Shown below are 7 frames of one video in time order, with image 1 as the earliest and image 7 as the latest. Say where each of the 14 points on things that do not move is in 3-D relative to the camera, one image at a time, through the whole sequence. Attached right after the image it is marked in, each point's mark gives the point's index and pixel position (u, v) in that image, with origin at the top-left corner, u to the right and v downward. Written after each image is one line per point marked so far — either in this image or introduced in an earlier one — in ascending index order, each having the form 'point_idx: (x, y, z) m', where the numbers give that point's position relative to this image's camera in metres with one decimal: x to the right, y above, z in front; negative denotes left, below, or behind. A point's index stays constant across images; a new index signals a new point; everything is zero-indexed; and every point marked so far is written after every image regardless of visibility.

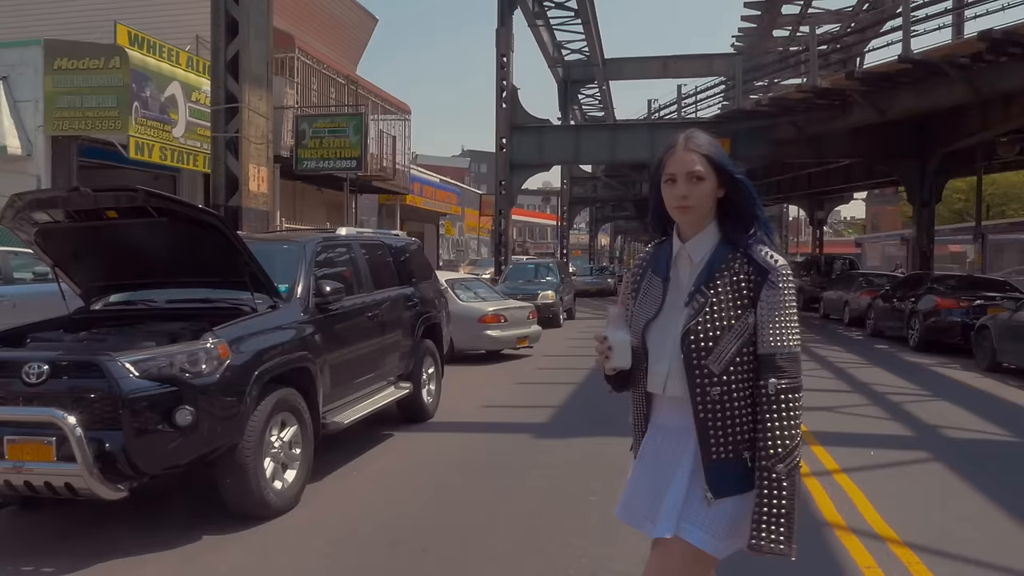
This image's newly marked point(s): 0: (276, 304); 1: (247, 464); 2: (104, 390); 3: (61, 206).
0: (-1.7, -0.1, +6.7) m
1: (-1.7, -1.2, +6.1) m
2: (-2.5, -0.6, +5.6) m
3: (-3.0, +0.5, +6.2) m
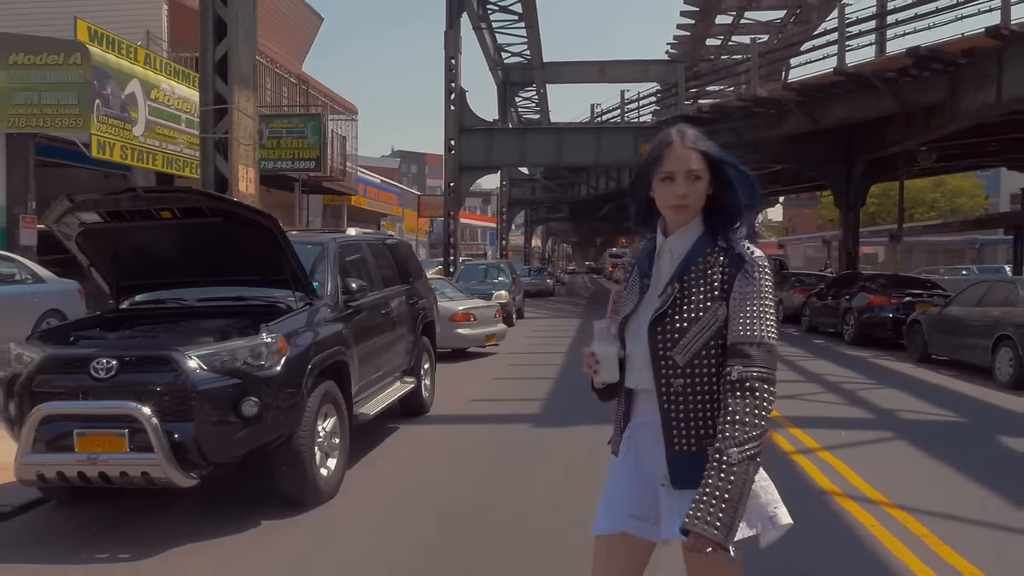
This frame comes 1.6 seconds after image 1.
0: (-1.5, -0.1, +7.0) m
1: (-1.5, -1.1, +6.4) m
2: (-2.2, -0.6, +5.9) m
3: (-2.8, +0.6, +6.4) m
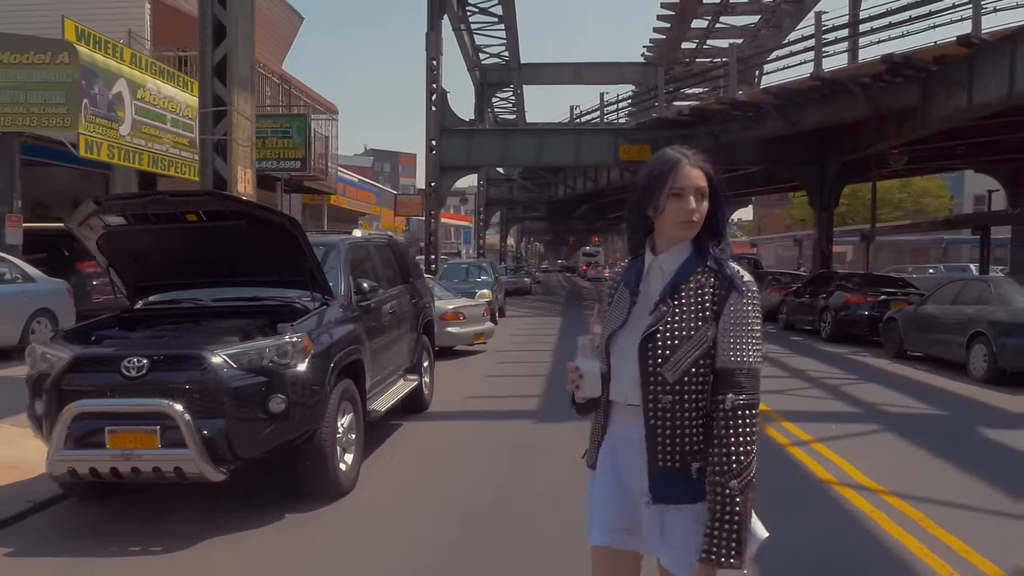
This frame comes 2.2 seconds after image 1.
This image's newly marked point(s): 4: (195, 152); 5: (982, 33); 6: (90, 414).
0: (-1.5, -0.1, +7.2) m
1: (-1.3, -1.1, +6.6) m
2: (-2.0, -0.6, +6.0) m
3: (-2.6, +0.6, +6.5) m
4: (-6.2, +2.7, +17.8) m
5: (+7.6, +4.2, +14.9) m
6: (-2.7, -0.8, +5.9) m
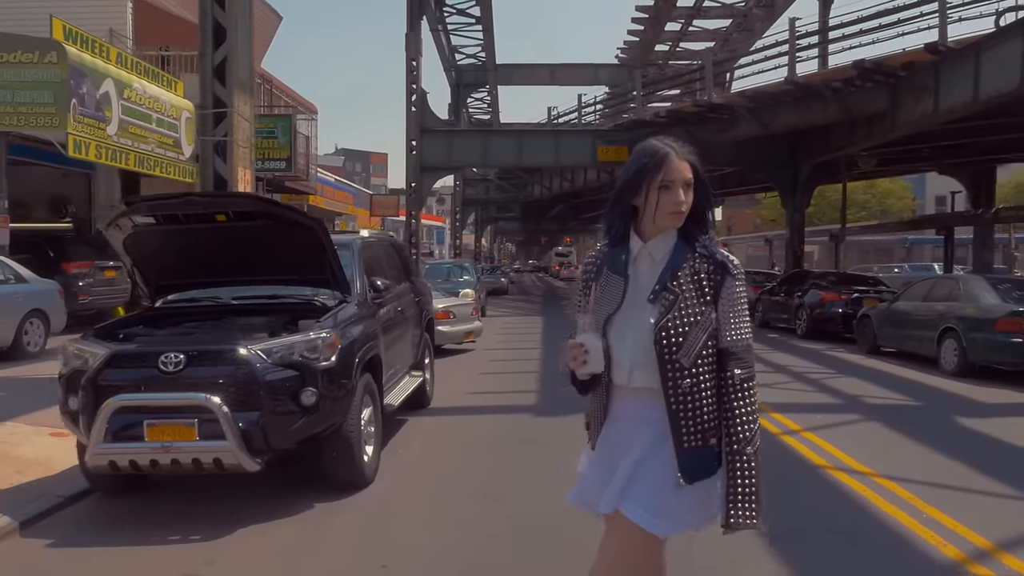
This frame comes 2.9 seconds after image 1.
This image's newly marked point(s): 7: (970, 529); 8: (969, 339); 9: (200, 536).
0: (-1.3, -0.1, +7.5) m
1: (-1.2, -1.1, +6.9) m
2: (-1.9, -0.6, +6.2) m
3: (-2.5, +0.6, +6.8) m
4: (-6.5, +2.7, +17.9) m
5: (+7.4, +4.2, +15.5) m
6: (-2.6, -0.8, +6.1) m
7: (+3.2, -1.7, +6.5) m
8: (+6.3, -0.7, +12.5) m
9: (-2.1, -1.7, +6.2) m
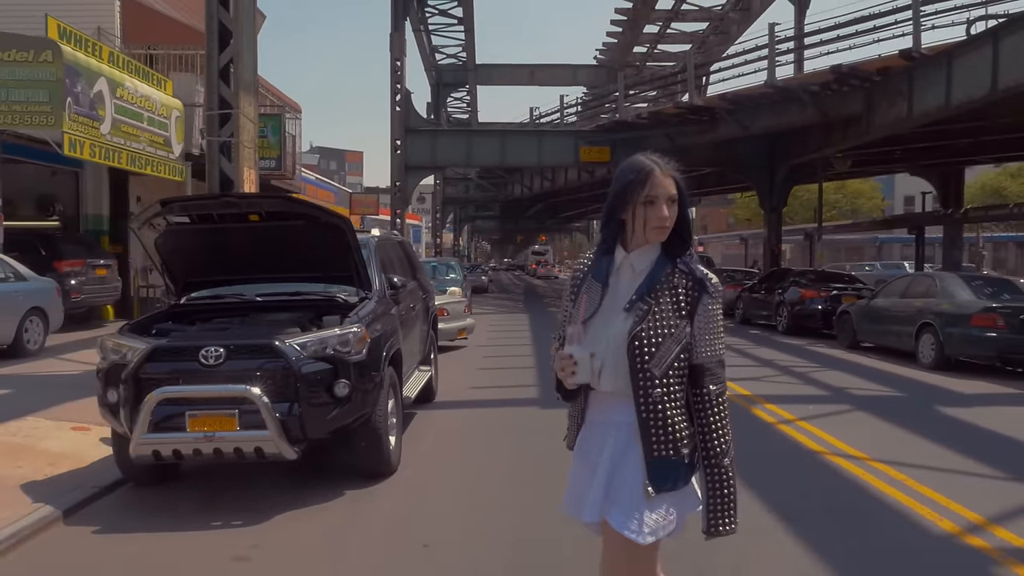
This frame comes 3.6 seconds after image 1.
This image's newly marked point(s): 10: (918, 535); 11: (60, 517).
0: (-1.2, -0.1, +7.8) m
1: (-1.0, -1.1, +7.2) m
2: (-1.7, -0.6, +6.5) m
3: (-2.3, +0.6, +7.0) m
4: (-6.7, +2.7, +18.0) m
5: (+7.2, +4.2, +16.1) m
6: (-2.4, -0.8, +6.4) m
7: (+3.4, -1.6, +7.0) m
8: (+6.2, -0.7, +13.1) m
9: (-1.9, -1.7, +6.5) m
10: (+2.8, -1.7, +6.3) m
11: (-3.2, -1.6, +6.5) m
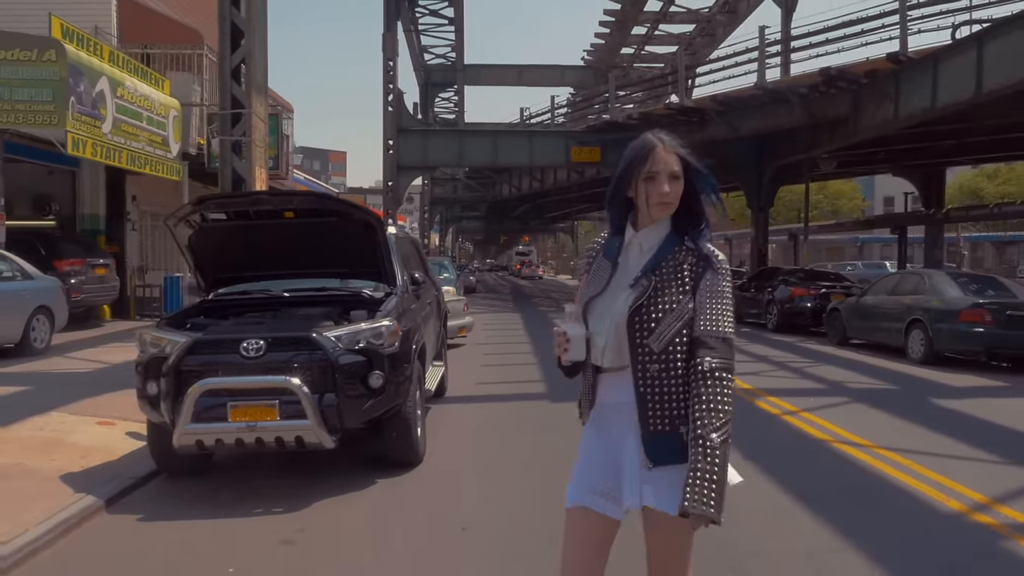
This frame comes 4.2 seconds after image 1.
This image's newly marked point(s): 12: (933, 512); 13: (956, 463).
0: (-1.0, 0.0, +8.0) m
1: (-0.8, -1.1, +7.4) m
2: (-1.4, -0.5, +6.8) m
3: (-2.1, +0.6, +7.2) m
4: (-6.8, +2.7, +18.1) m
5: (+7.2, +4.3, +16.6) m
6: (-2.2, -0.7, +6.6) m
7: (+3.6, -1.6, +7.3) m
8: (+6.3, -0.6, +13.6) m
9: (-1.7, -1.6, +6.7) m
10: (+3.0, -1.6, +6.7) m
11: (-3.0, -1.6, +6.7) m
12: (+3.1, -1.6, +6.7) m
13: (+3.9, -1.5, +8.0) m
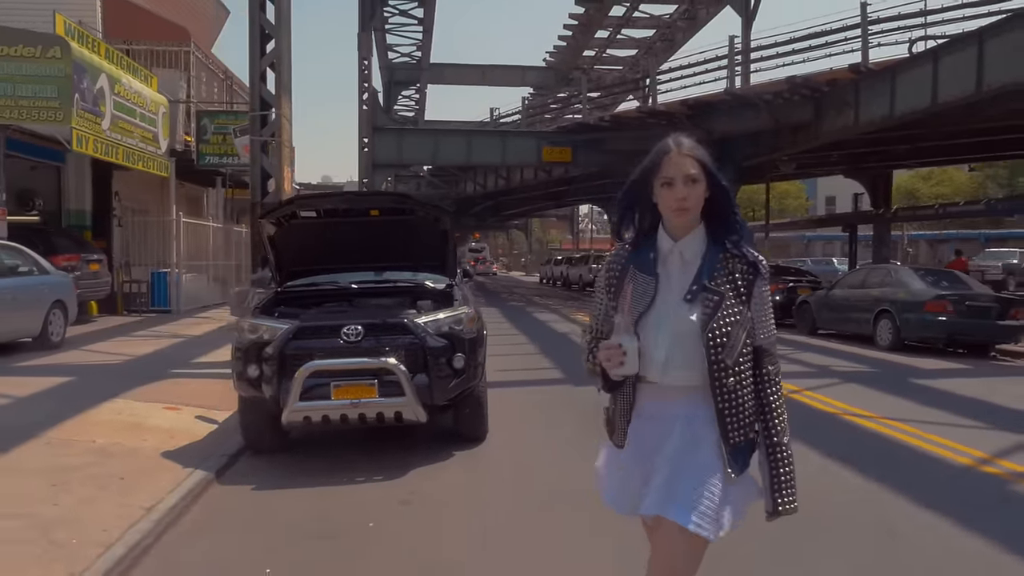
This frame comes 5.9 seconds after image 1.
0: (-0.5, +0.1, +8.7) m
1: (-0.3, -1.0, +8.1) m
2: (-0.8, -0.5, +7.4) m
3: (-1.6, +0.7, +7.8) m
4: (-7.1, +2.8, +18.3) m
5: (+7.0, +4.4, +17.9) m
6: (-1.5, -0.7, +7.2) m
7: (+4.2, -1.5, +8.4) m
8: (+6.3, -0.5, +14.8) m
9: (-1.1, -1.5, +7.3) m
10: (+3.6, -1.6, +7.7) m
11: (-2.4, -1.5, +7.2) m
12: (+3.7, -1.6, +7.7) m
13: (+4.4, -1.4, +9.1) m
